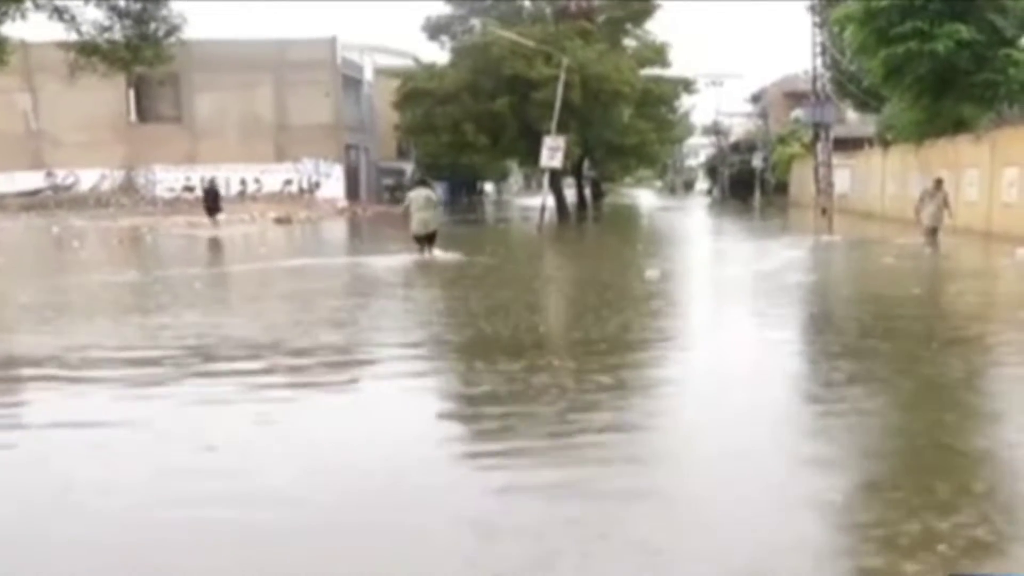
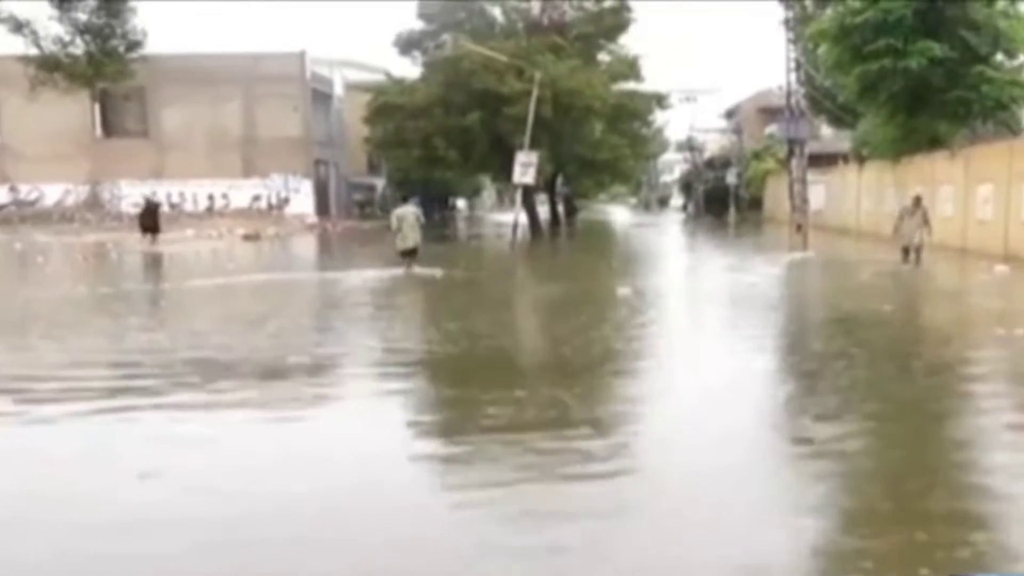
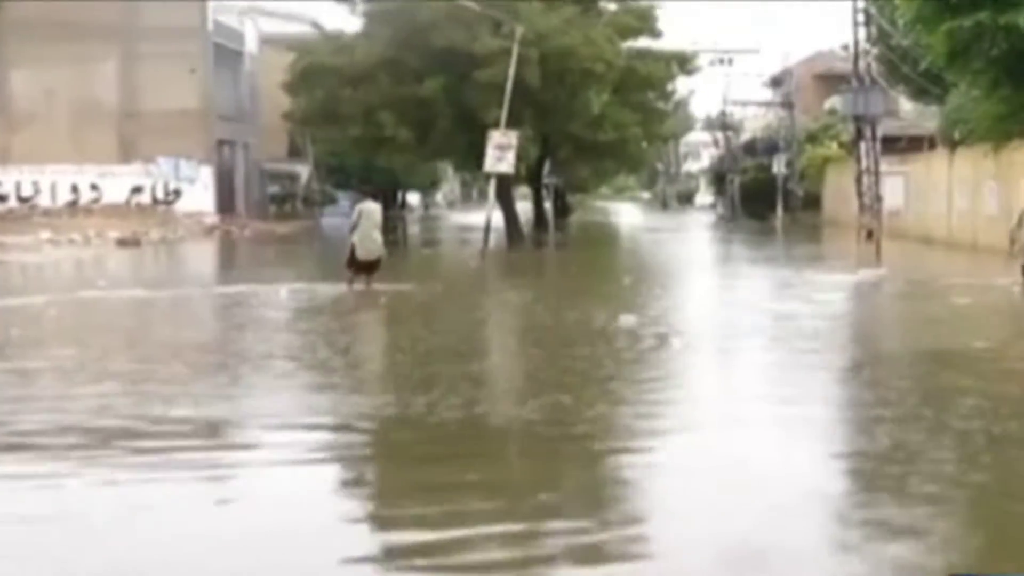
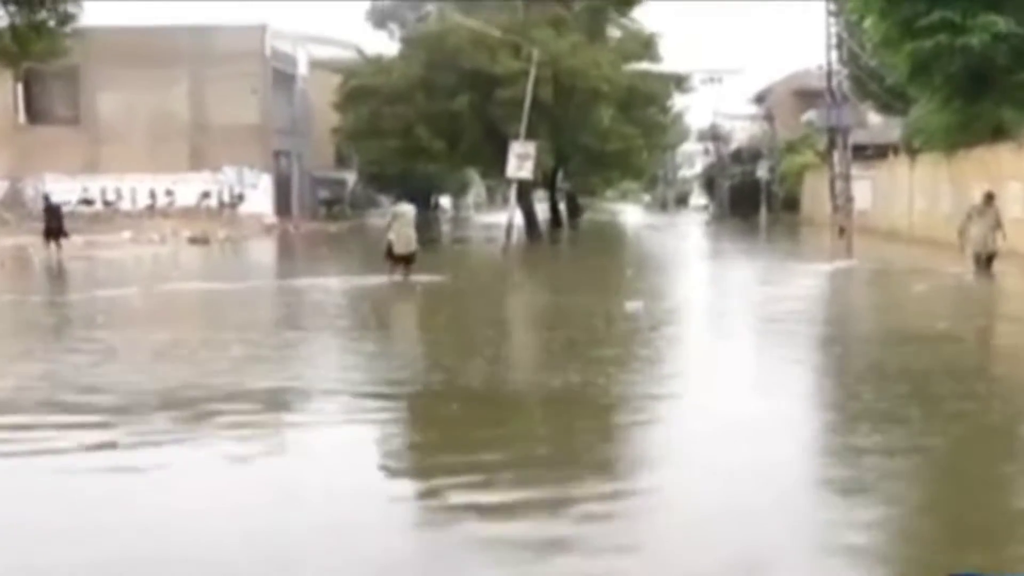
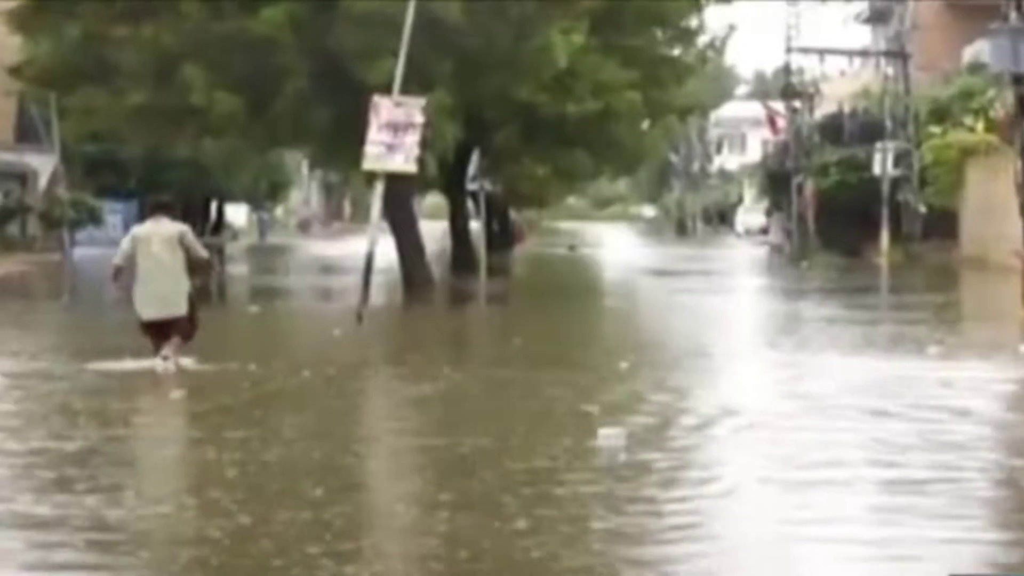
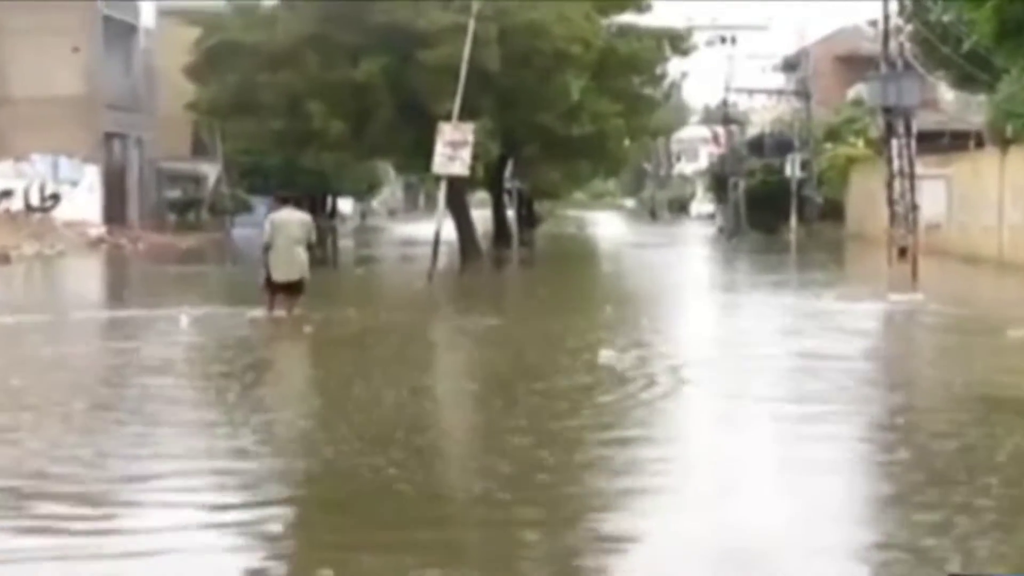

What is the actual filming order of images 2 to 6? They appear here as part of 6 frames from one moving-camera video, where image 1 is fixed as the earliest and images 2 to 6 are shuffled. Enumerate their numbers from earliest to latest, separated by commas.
2, 4, 3, 6, 5
